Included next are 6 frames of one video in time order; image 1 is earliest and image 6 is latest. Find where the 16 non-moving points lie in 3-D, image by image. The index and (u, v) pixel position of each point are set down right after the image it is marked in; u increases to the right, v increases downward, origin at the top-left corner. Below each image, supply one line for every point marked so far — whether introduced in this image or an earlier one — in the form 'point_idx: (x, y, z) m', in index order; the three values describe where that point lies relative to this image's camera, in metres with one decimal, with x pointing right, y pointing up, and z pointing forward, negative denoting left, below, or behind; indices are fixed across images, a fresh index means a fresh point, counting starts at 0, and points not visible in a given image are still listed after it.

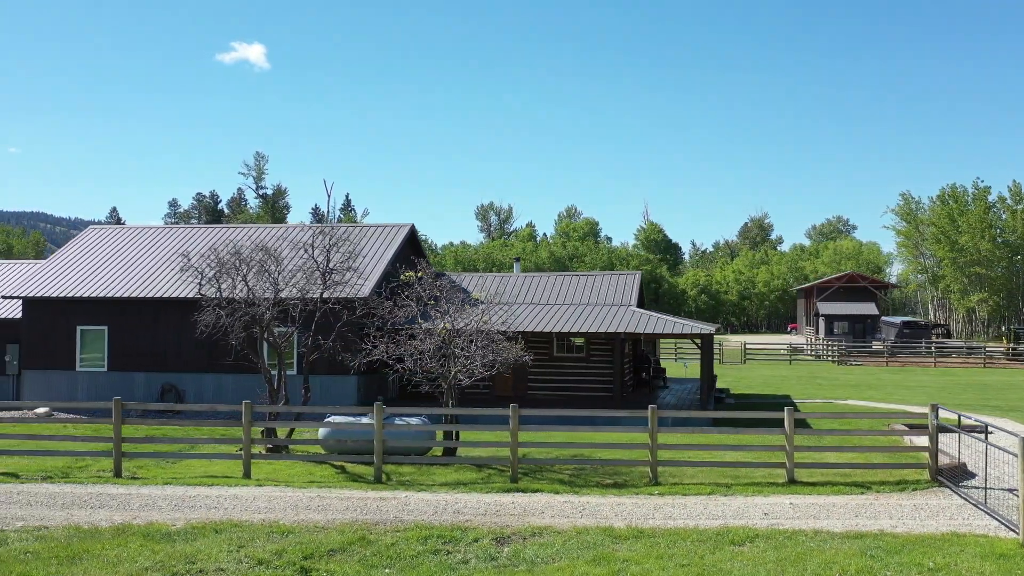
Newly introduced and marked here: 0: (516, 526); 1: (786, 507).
0: (+0.1, -3.3, +11.2) m
1: (+4.2, -3.3, +12.4) m
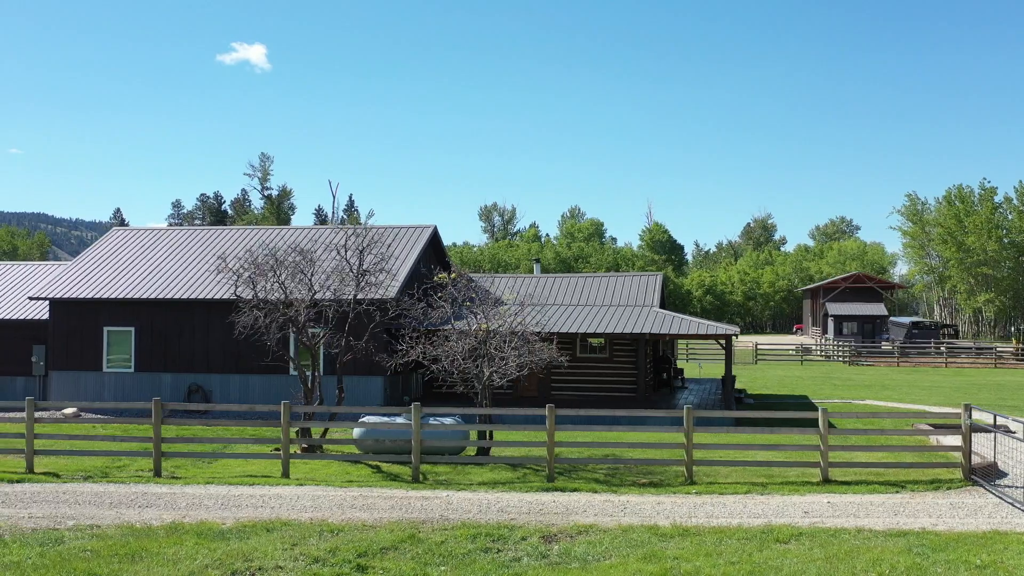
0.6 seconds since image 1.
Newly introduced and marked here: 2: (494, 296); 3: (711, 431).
0: (+0.7, -3.3, +11.3) m
1: (+4.8, -3.3, +12.5) m
2: (-0.2, -0.2, +17.9) m
3: (+3.5, -2.5, +14.4) m
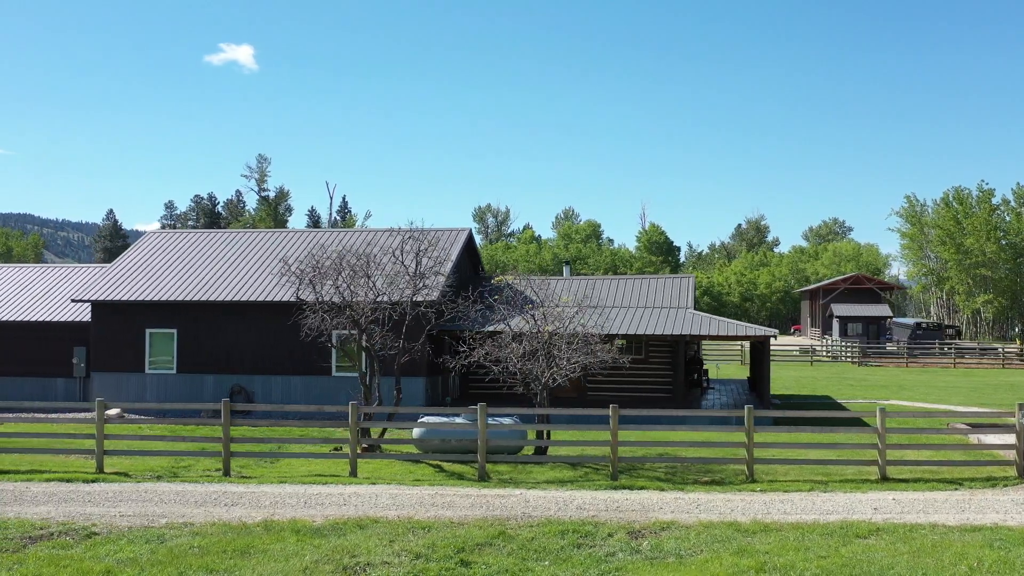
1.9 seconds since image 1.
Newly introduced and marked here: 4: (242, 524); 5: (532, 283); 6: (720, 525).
0: (+1.9, -3.3, +11.6) m
1: (+6.0, -3.3, +12.8) m
2: (+0.9, -0.2, +18.2) m
3: (+4.7, -2.6, +14.7) m
4: (-3.6, -3.2, +11.0) m
5: (+0.6, +0.1, +19.3) m
6: (+2.9, -3.3, +11.3) m
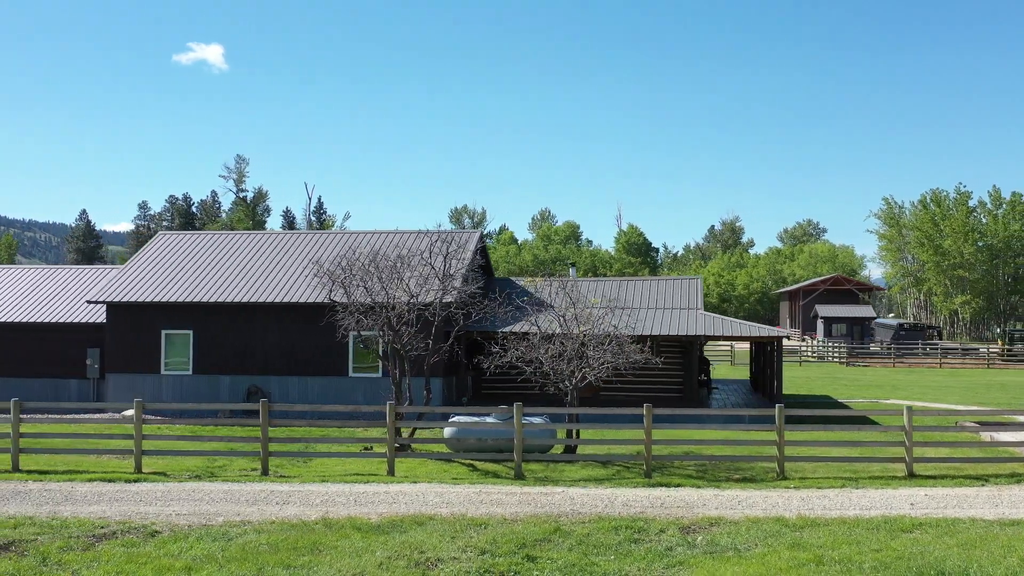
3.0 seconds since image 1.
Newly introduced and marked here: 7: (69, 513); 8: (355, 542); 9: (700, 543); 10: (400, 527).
0: (+2.6, -3.3, +11.8) m
1: (+6.7, -3.4, +13.1) m
2: (+1.5, -0.3, +18.4) m
3: (+5.4, -2.6, +15.1) m
4: (-2.9, -3.2, +11.2) m
5: (+1.1, 0.0, +19.5) m
6: (+3.6, -3.3, +11.6) m
7: (-6.3, -3.2, +11.6) m
8: (-2.0, -3.2, +10.2) m
9: (+2.4, -3.3, +10.6) m
10: (-1.5, -3.2, +11.1) m
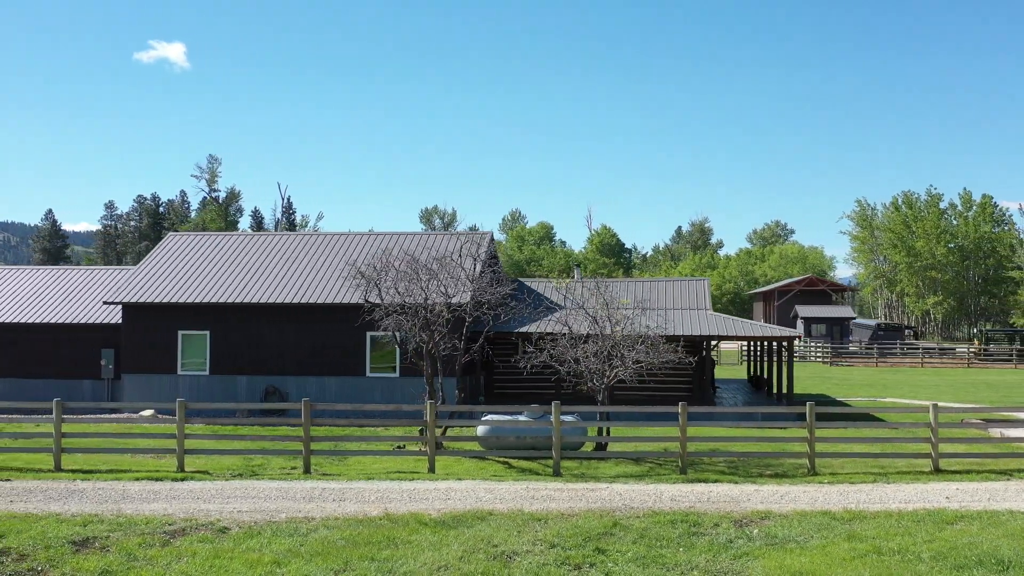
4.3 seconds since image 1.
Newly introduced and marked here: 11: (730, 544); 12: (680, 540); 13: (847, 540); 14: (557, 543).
0: (+3.4, -3.4, +12.2) m
1: (+7.5, -3.4, +13.6) m
2: (+2.1, -0.3, +18.8) m
3: (+6.1, -2.6, +15.5) m
4: (-2.0, -3.2, +11.4) m
5: (+1.7, 0.0, +19.9) m
6: (+4.5, -3.3, +12.0) m
7: (-5.5, -3.2, +11.7) m
8: (-1.1, -3.2, +10.4) m
9: (+3.3, -3.3, +11.0) m
10: (-0.7, -3.2, +11.3) m
11: (+2.9, -3.3, +10.6) m
12: (+2.2, -3.3, +10.8) m
13: (+4.4, -3.3, +10.7) m
14: (+0.6, -3.3, +10.5) m
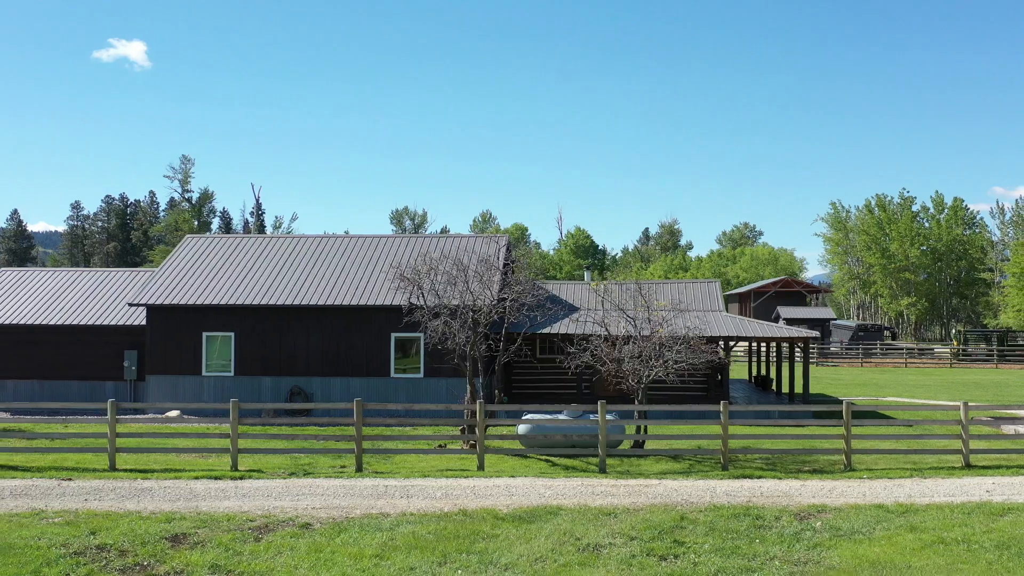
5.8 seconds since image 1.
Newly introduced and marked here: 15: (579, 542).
0: (+4.4, -3.4, +12.7) m
1: (+8.4, -3.4, +14.2) m
2: (+2.9, -0.3, +19.2) m
3: (+7.0, -2.6, +16.1) m
4: (-1.0, -3.2, +11.7) m
5: (+2.5, 0.0, +20.3) m
6: (+5.5, -3.4, +12.5) m
7: (-4.4, -3.2, +11.9) m
8: (0.0, -3.2, +10.8) m
9: (+4.3, -3.4, +11.5) m
10: (+0.4, -3.3, +11.7) m
11: (+3.9, -3.4, +11.1) m
12: (+3.3, -3.4, +11.3) m
13: (+5.4, -3.3, +11.2) m
14: (+1.6, -3.3, +10.9) m
15: (+0.8, -3.2, +10.4) m
